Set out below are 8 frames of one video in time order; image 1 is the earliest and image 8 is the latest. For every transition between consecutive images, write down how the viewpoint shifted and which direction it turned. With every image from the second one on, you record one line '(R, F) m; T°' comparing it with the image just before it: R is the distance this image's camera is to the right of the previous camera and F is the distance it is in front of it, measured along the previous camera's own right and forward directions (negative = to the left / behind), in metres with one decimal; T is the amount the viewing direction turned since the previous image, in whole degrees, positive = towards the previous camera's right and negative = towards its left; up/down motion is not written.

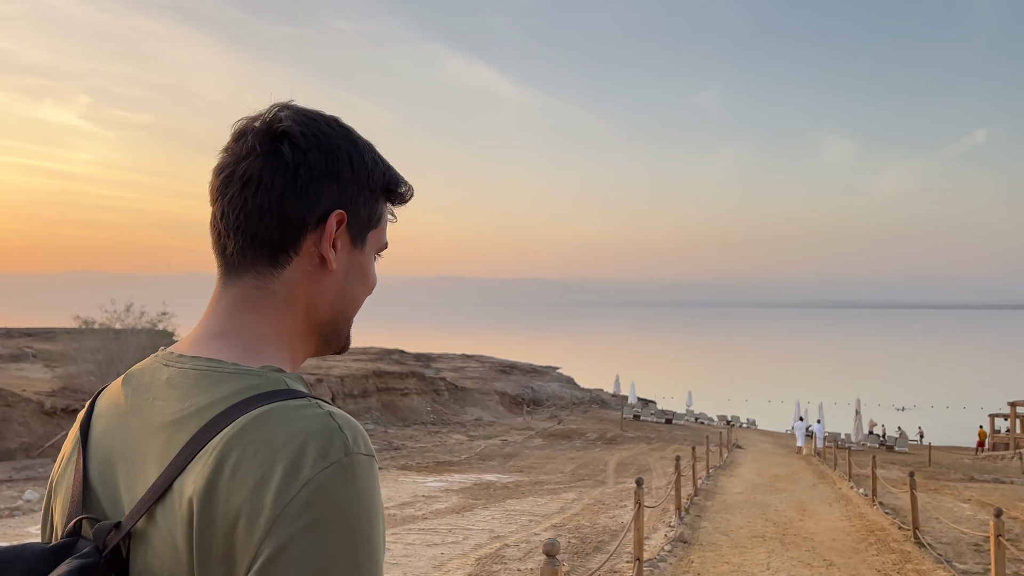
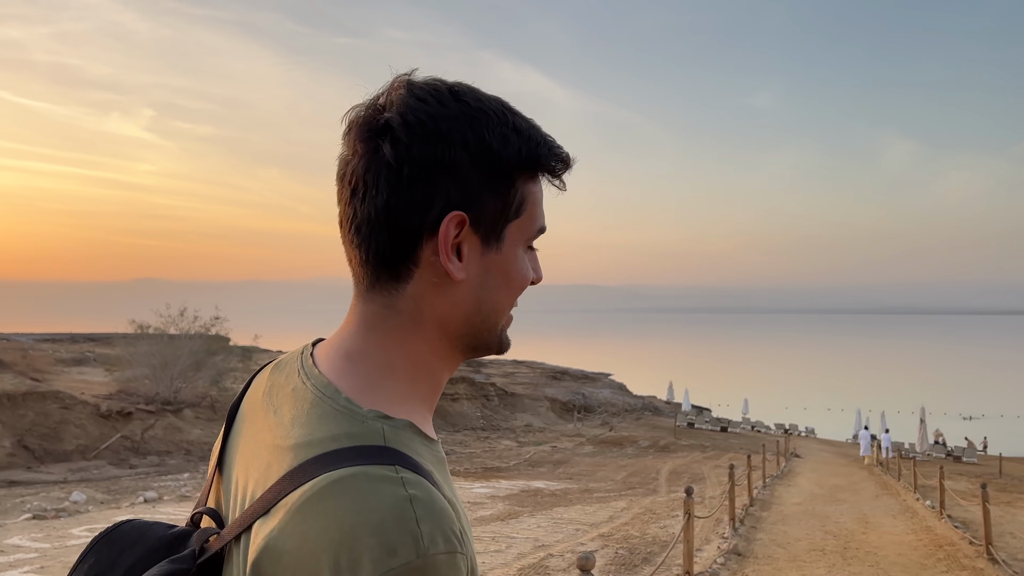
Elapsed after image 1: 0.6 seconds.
(+0.1, +0.3) m; -4°
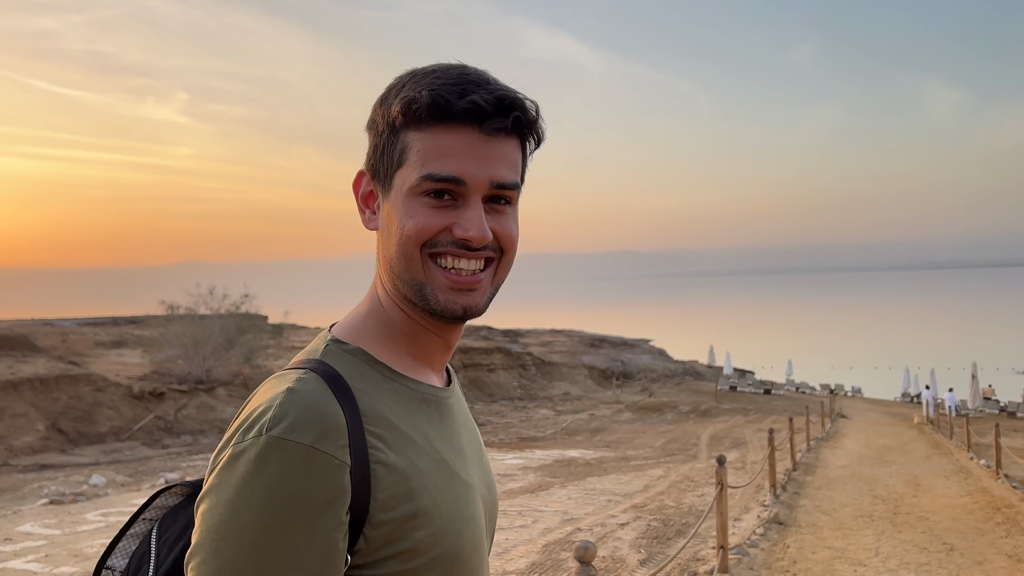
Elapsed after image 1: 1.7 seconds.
(+0.2, +0.5) m; -3°
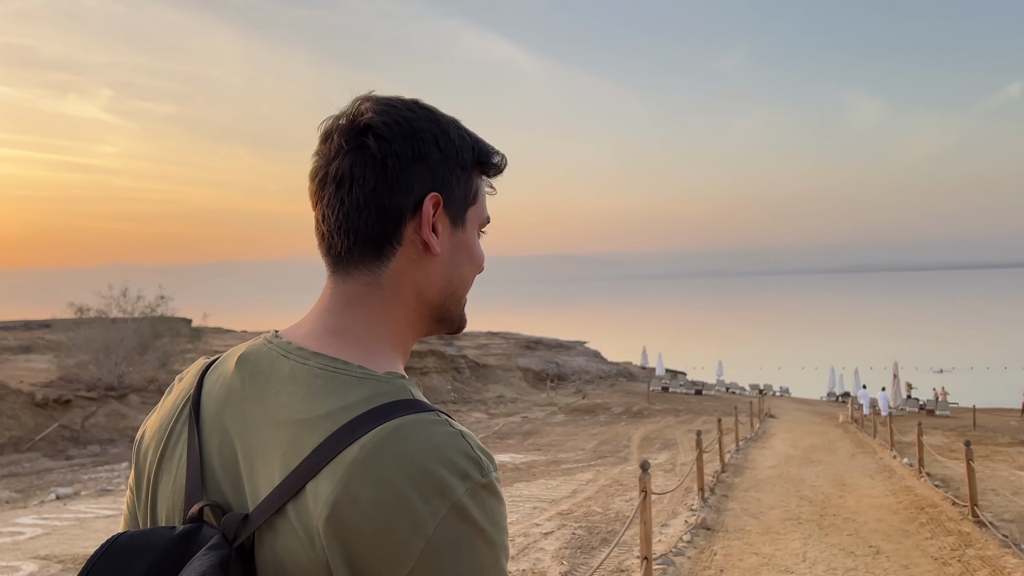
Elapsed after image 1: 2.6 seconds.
(+0.2, +0.4) m; +4°
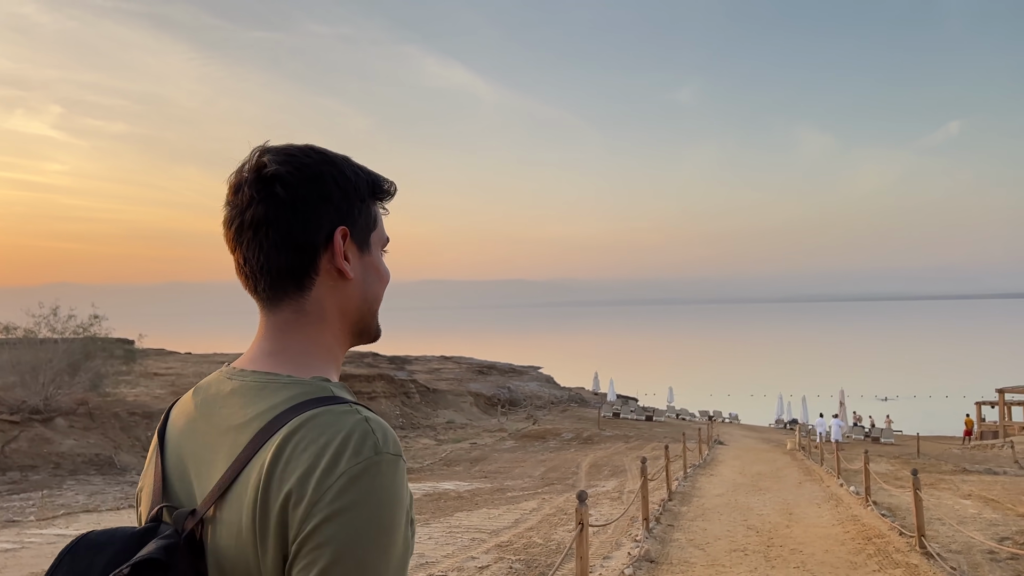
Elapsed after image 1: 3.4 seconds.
(+0.2, +0.3) m; +3°
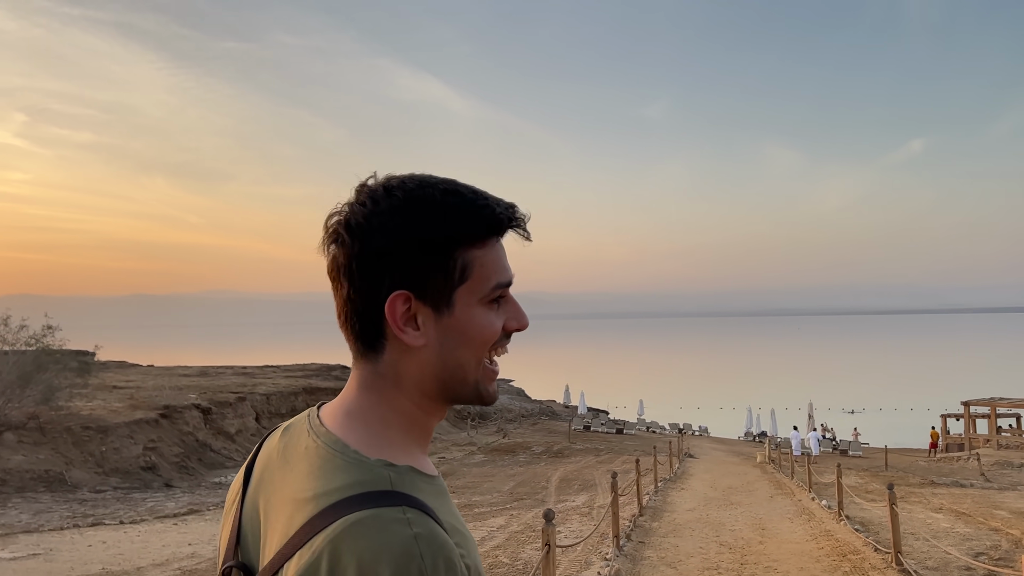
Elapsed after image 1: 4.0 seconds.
(0.0, +0.3) m; +2°
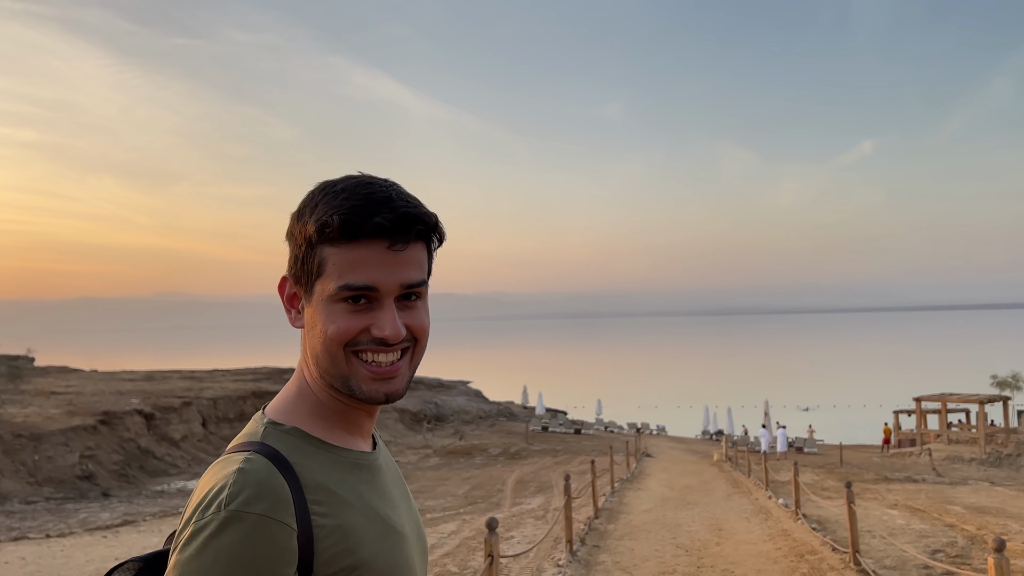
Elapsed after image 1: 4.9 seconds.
(+0.1, +0.4) m; +3°
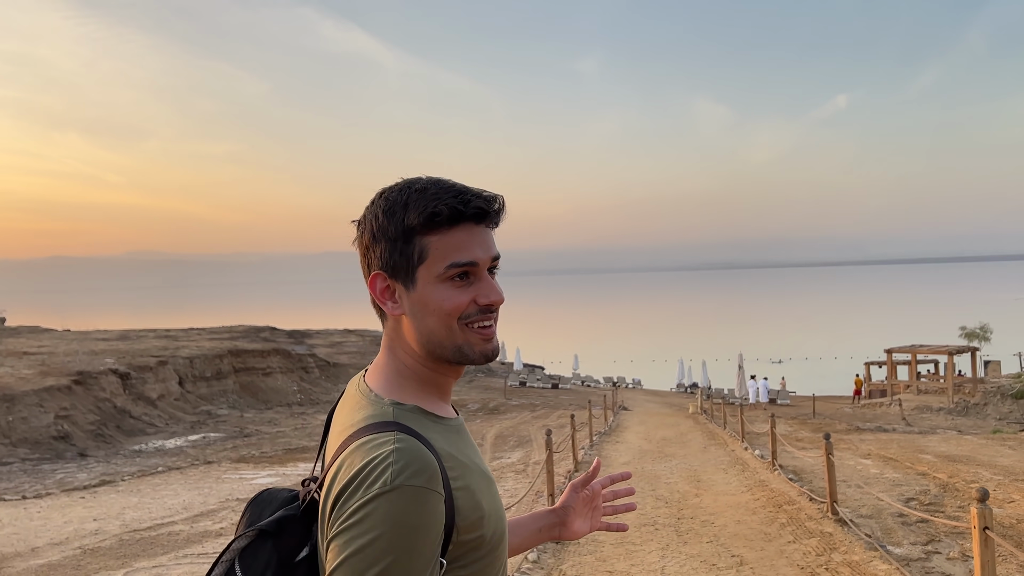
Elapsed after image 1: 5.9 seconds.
(0.0, +0.1) m; +2°
